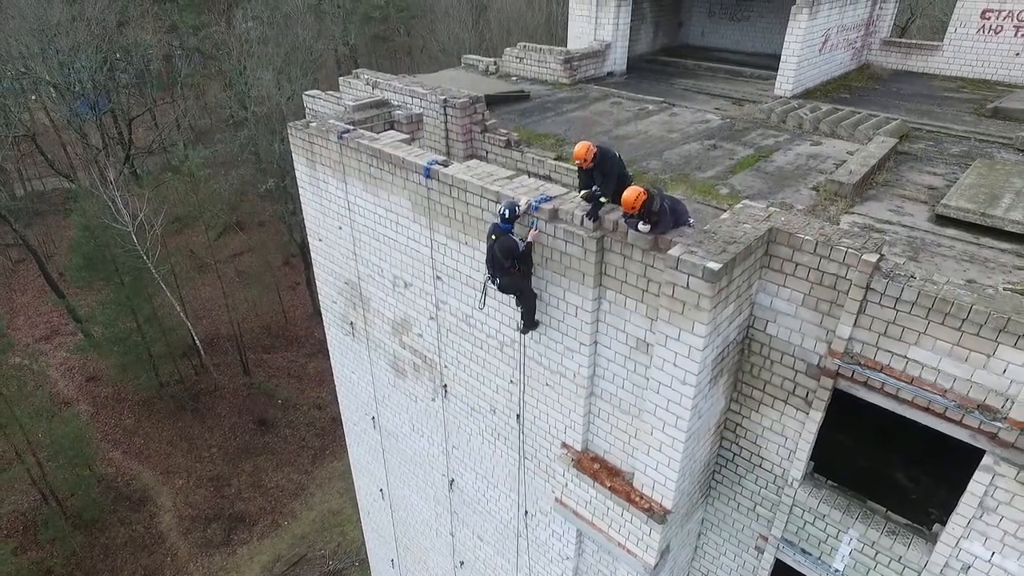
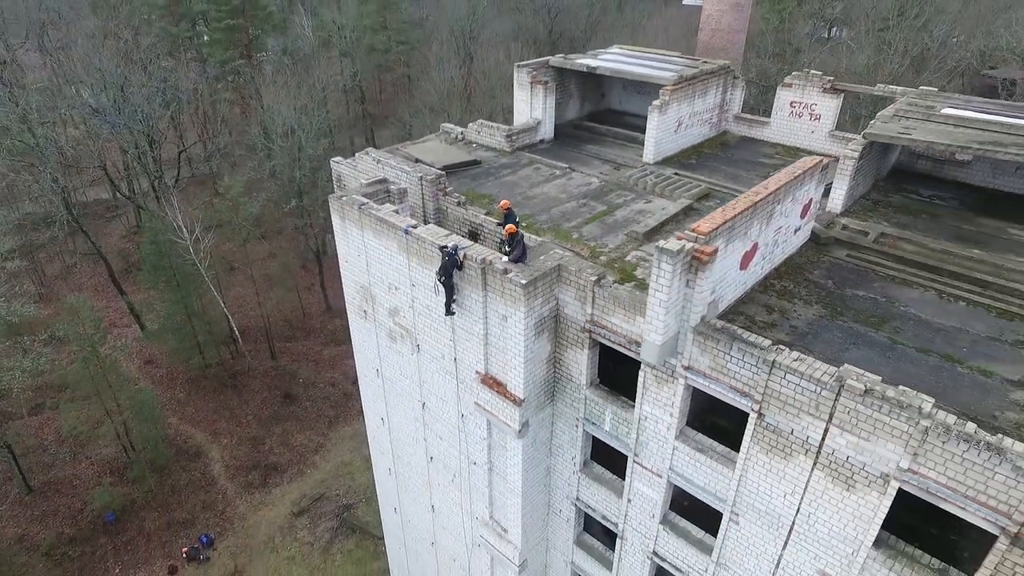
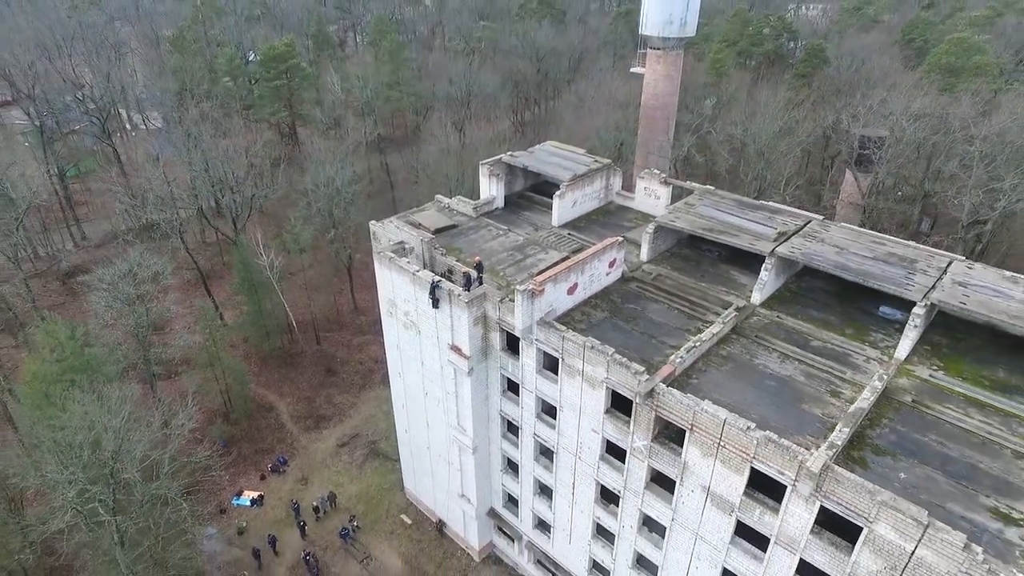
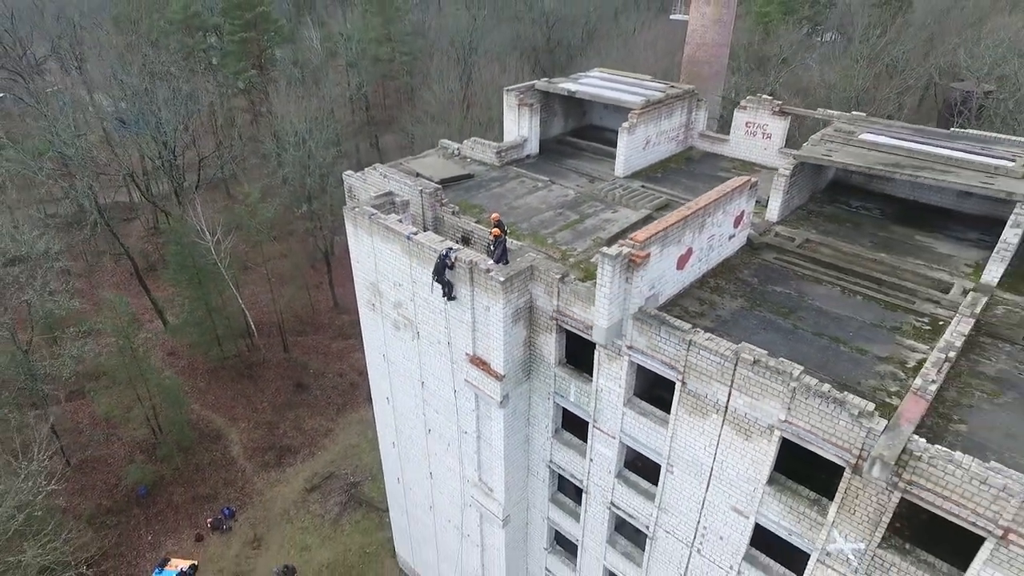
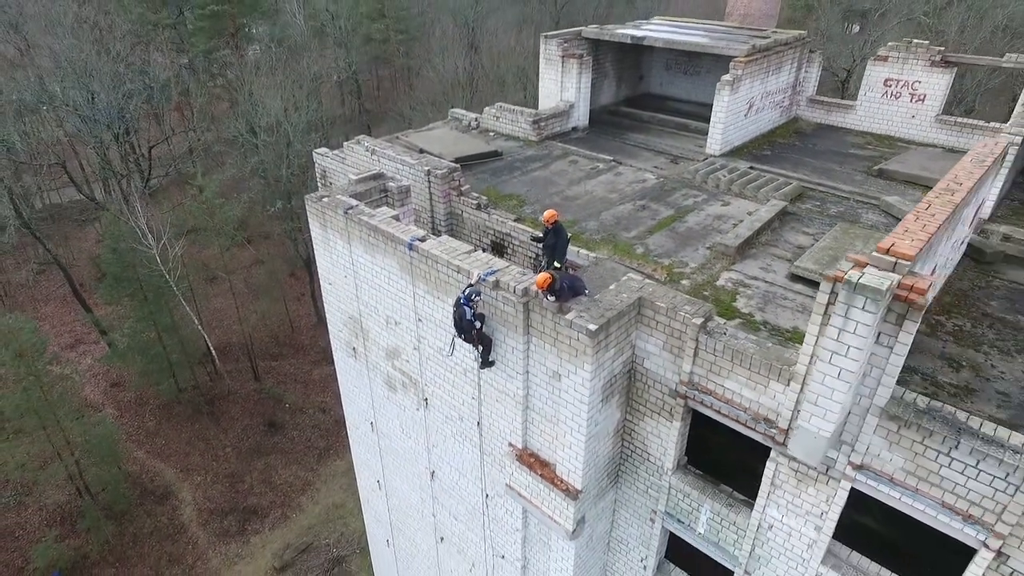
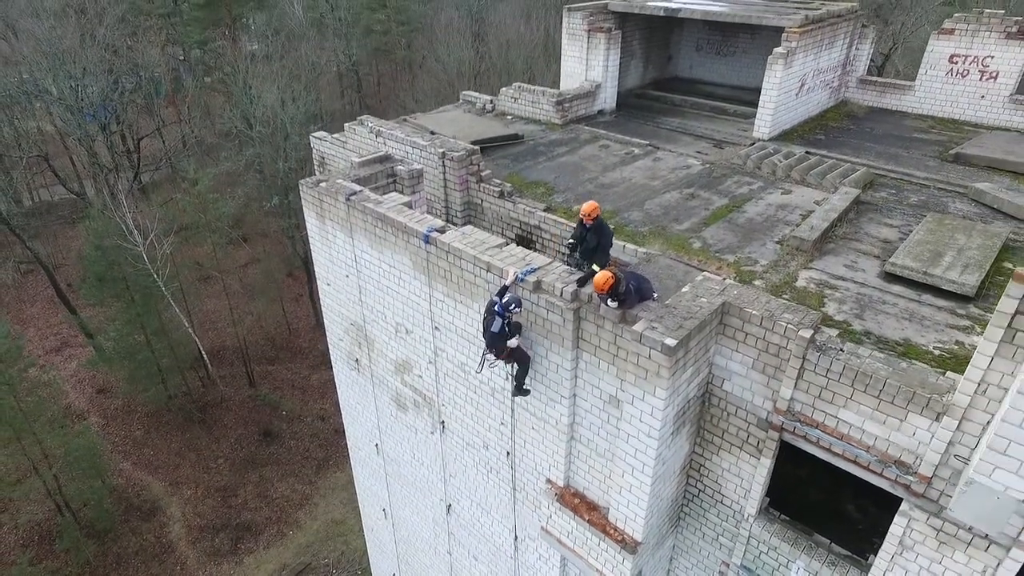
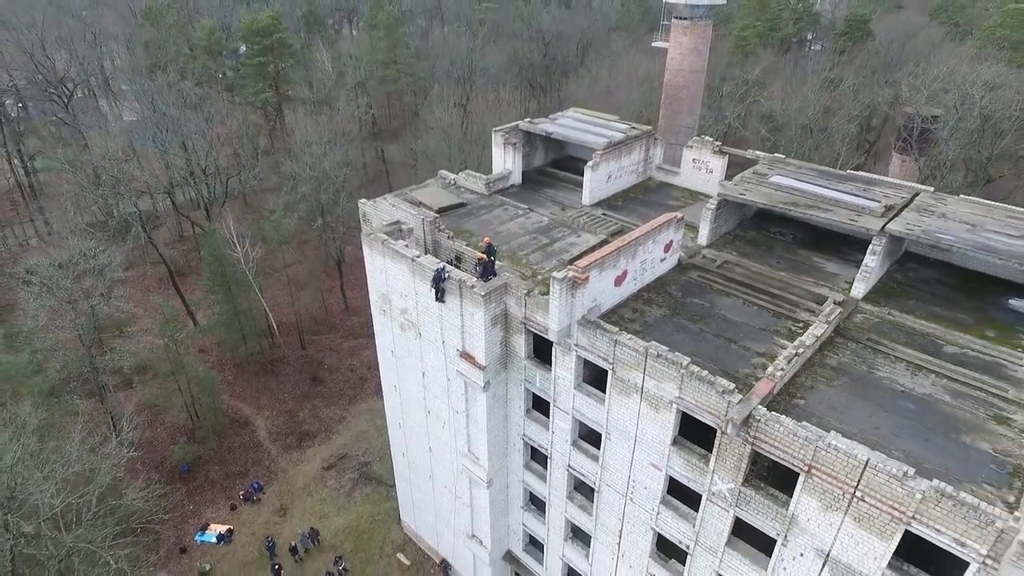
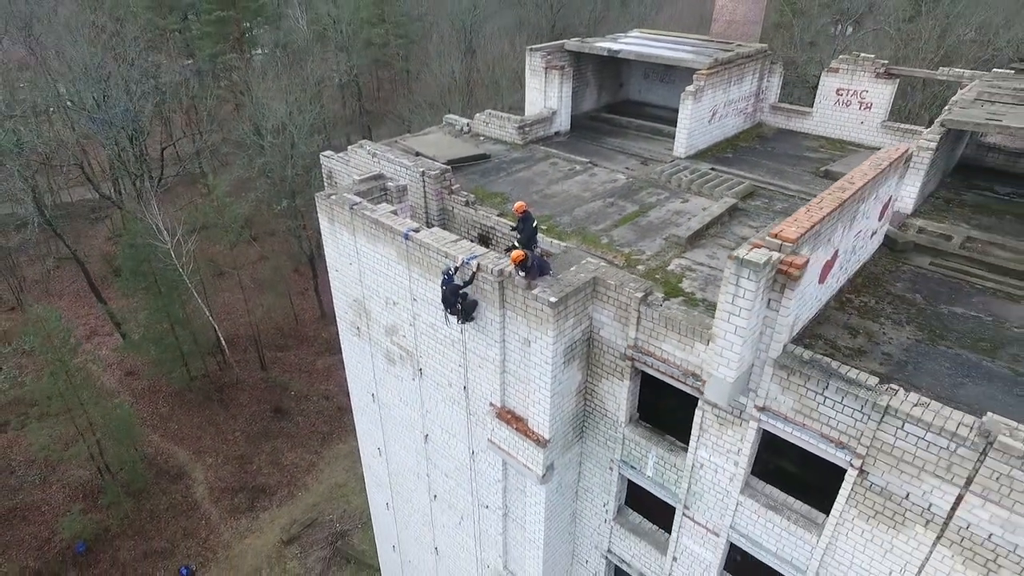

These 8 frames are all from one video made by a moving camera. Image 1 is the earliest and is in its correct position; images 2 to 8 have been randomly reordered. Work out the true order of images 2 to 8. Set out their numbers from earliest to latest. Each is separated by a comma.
6, 5, 8, 2, 4, 7, 3
